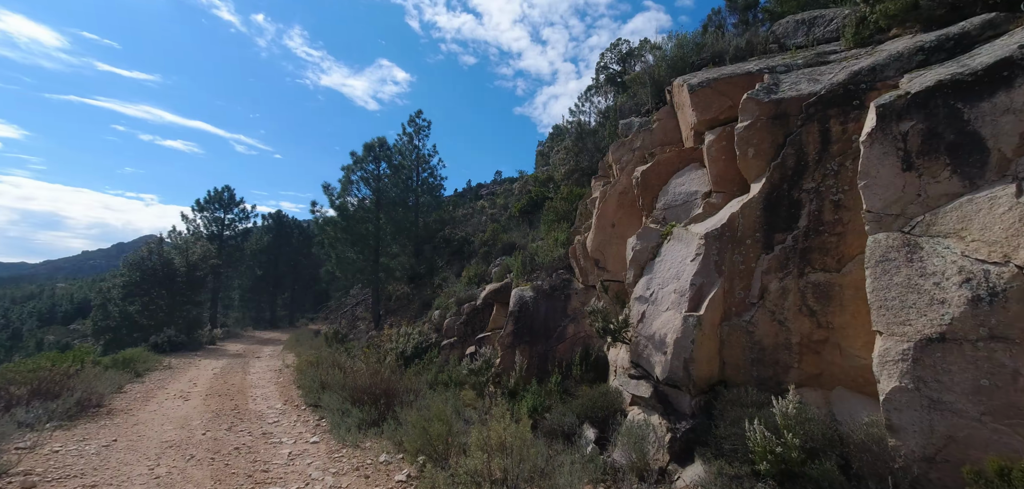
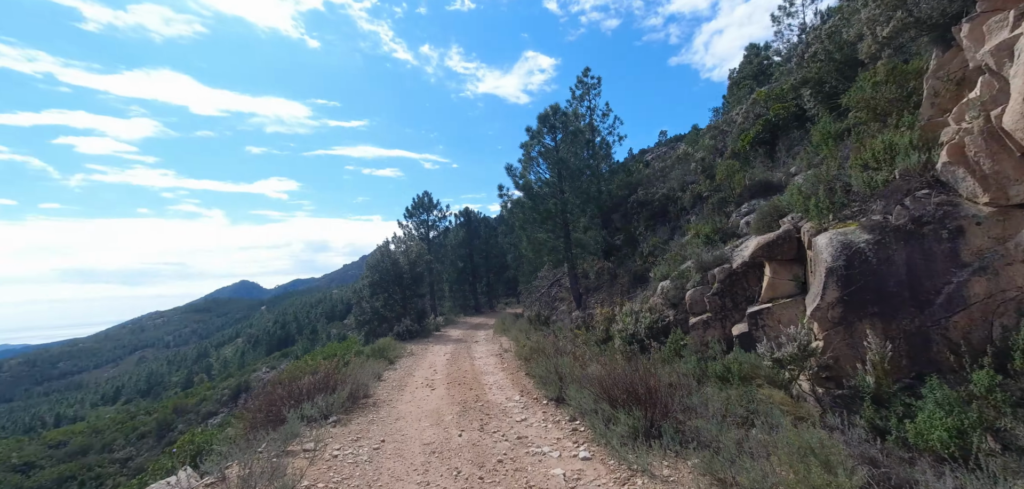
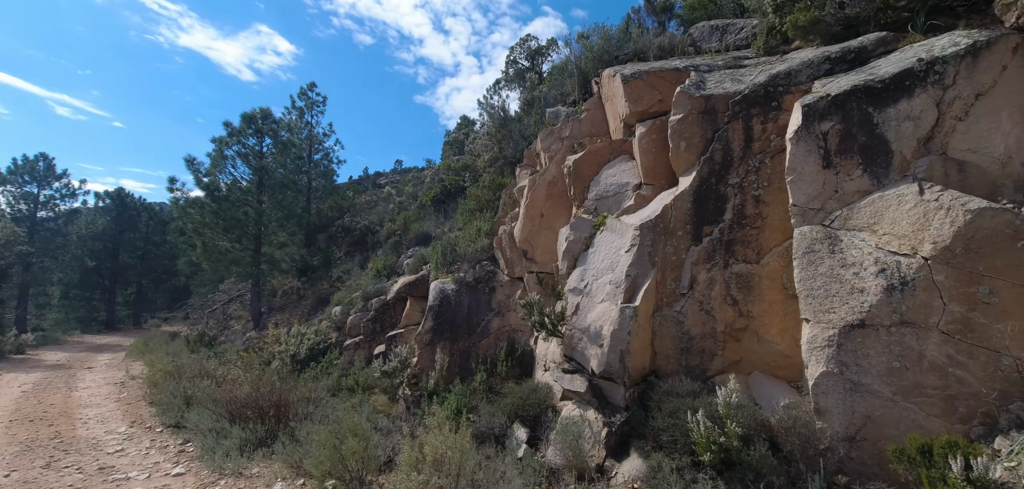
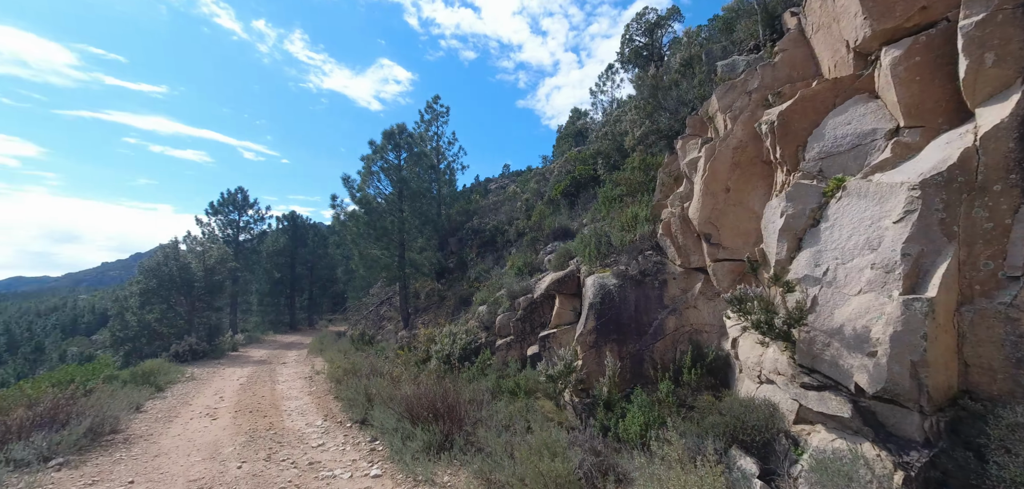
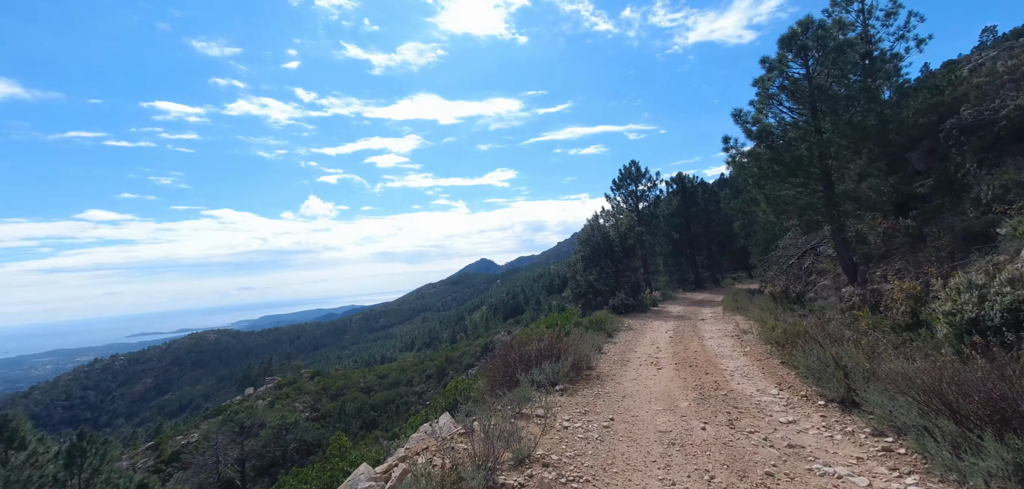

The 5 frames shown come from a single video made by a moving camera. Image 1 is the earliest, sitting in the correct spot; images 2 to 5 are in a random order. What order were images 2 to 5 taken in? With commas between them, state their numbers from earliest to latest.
3, 4, 2, 5
